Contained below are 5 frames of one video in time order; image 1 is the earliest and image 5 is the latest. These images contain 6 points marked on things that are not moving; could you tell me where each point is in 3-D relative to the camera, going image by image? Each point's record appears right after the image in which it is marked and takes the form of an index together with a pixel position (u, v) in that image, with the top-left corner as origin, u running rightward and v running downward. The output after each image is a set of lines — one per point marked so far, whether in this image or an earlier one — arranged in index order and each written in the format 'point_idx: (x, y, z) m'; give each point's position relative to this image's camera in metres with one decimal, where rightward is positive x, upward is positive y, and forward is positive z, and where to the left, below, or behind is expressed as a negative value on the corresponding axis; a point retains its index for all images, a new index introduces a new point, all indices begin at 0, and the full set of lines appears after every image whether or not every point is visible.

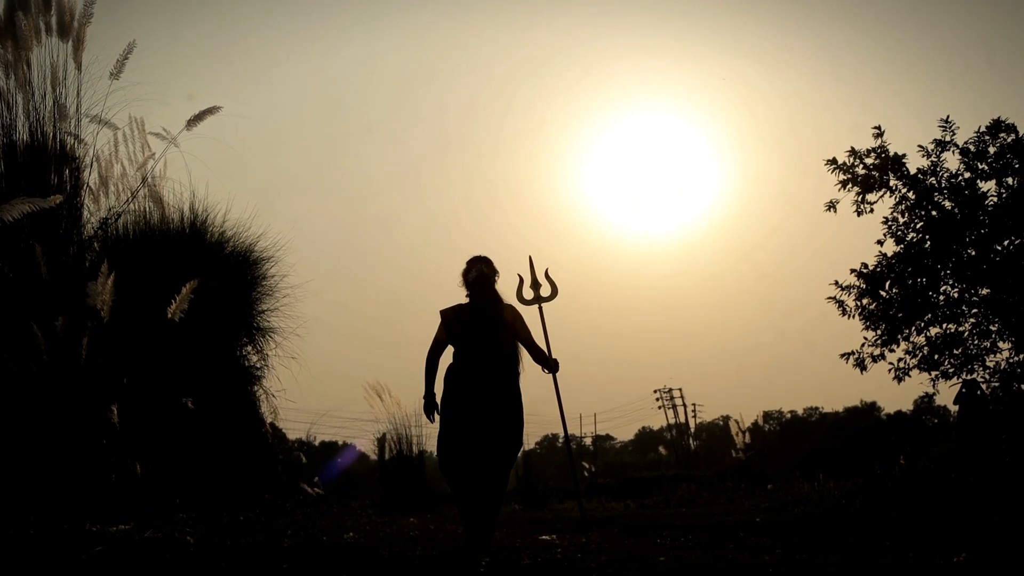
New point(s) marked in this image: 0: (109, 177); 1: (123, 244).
0: (-5.3, +1.4, +11.8) m
1: (-3.9, +0.4, +9.0) m
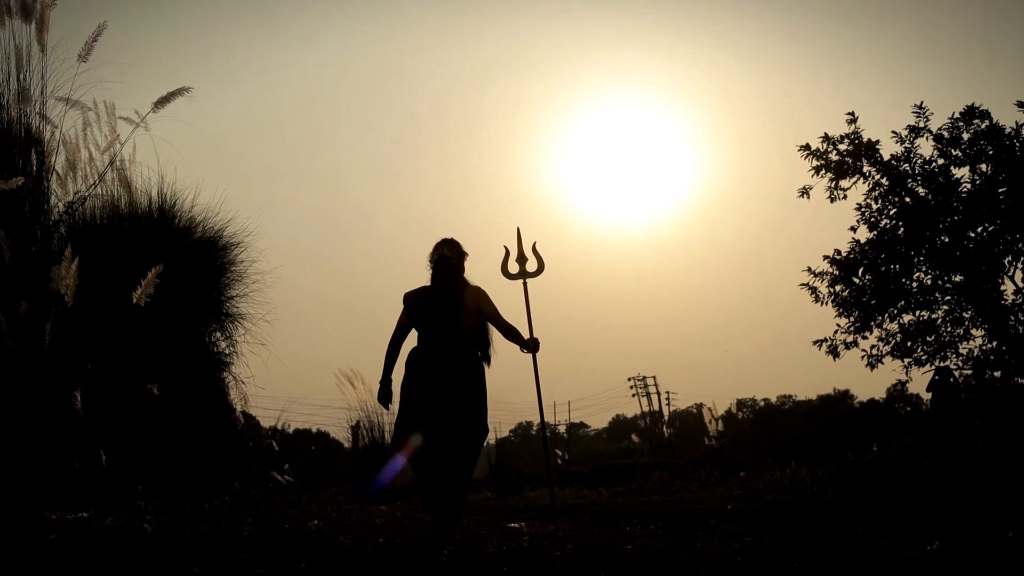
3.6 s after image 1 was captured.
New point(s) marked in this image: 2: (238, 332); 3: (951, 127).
0: (-5.6, +1.6, +11.5) m
1: (-4.1, +0.6, +8.8) m
2: (-3.2, -0.5, +10.5) m
3: (+4.2, +1.5, +8.6) m
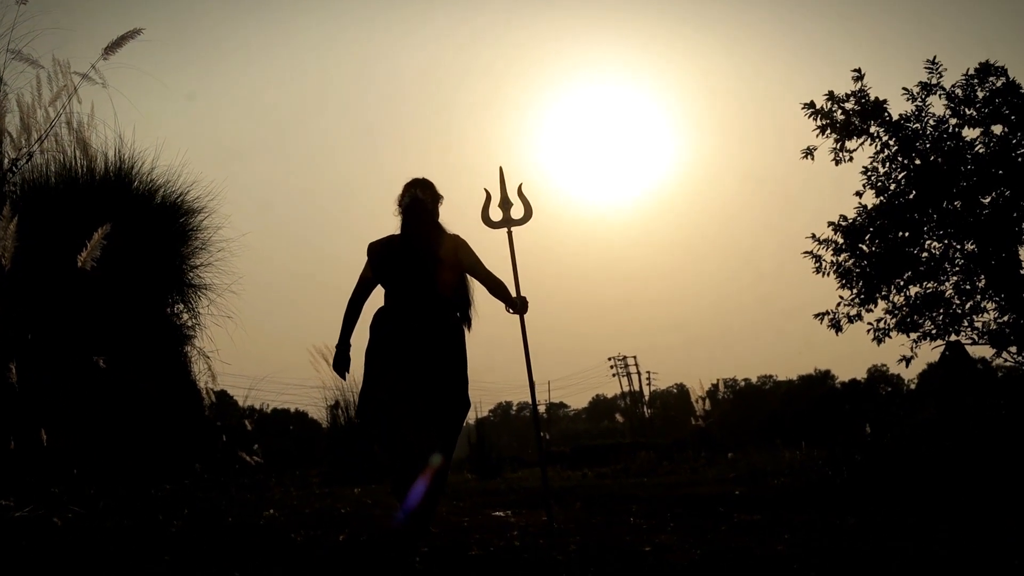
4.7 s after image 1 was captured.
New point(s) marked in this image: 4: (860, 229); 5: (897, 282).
0: (-5.8, +2.0, +10.8) m
1: (-4.3, +0.9, +8.1) m
2: (-3.4, -0.2, +9.9) m
3: (+4.0, +1.8, +8.0) m
4: (+4.3, +0.7, +11.2) m
5: (+4.7, +0.1, +11.0) m
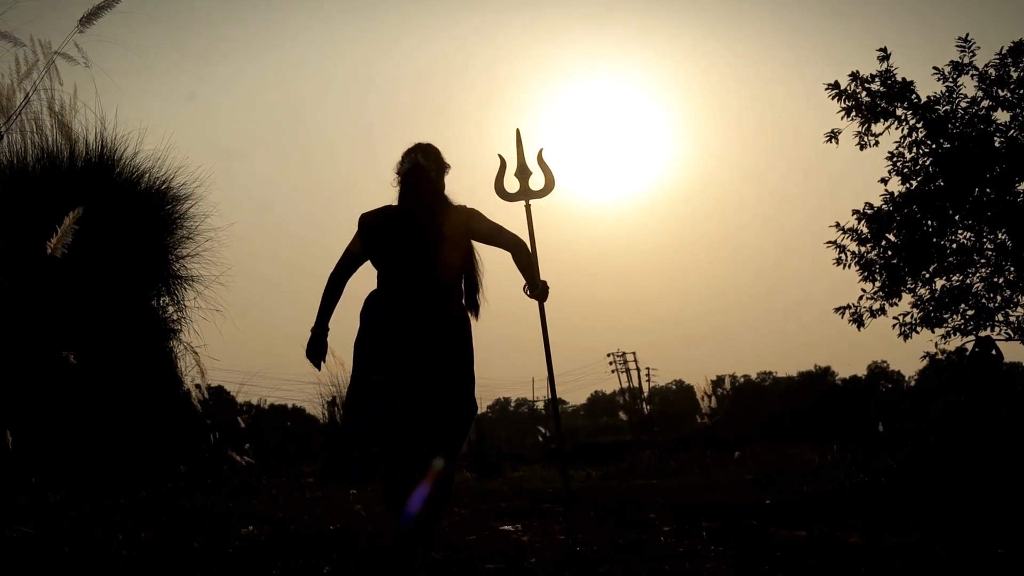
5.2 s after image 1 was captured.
0: (-5.8, +2.1, +10.3) m
1: (-4.3, +1.0, +7.6) m
2: (-3.4, -0.1, +9.4) m
3: (+4.1, +1.9, +7.5) m
4: (+4.3, +0.8, +10.7) m
5: (+4.7, +0.2, +10.5) m
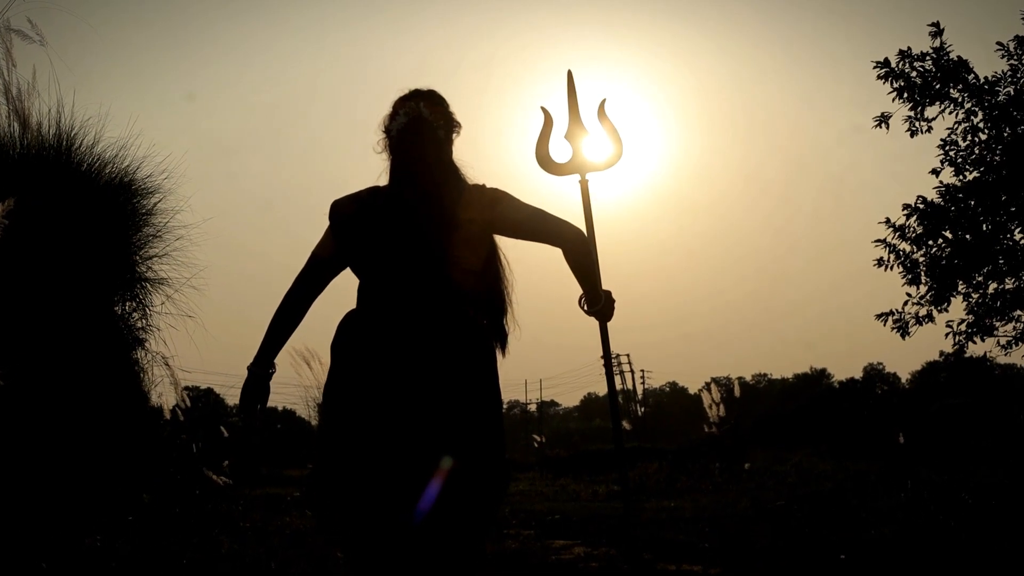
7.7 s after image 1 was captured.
0: (-5.8, +2.1, +9.3) m
1: (-4.2, +0.9, +6.7) m
2: (-3.3, -0.1, +8.5) m
3: (+4.1, +1.8, +6.7) m
4: (+4.4, +0.8, +9.9) m
5: (+4.7, +0.1, +9.7) m
